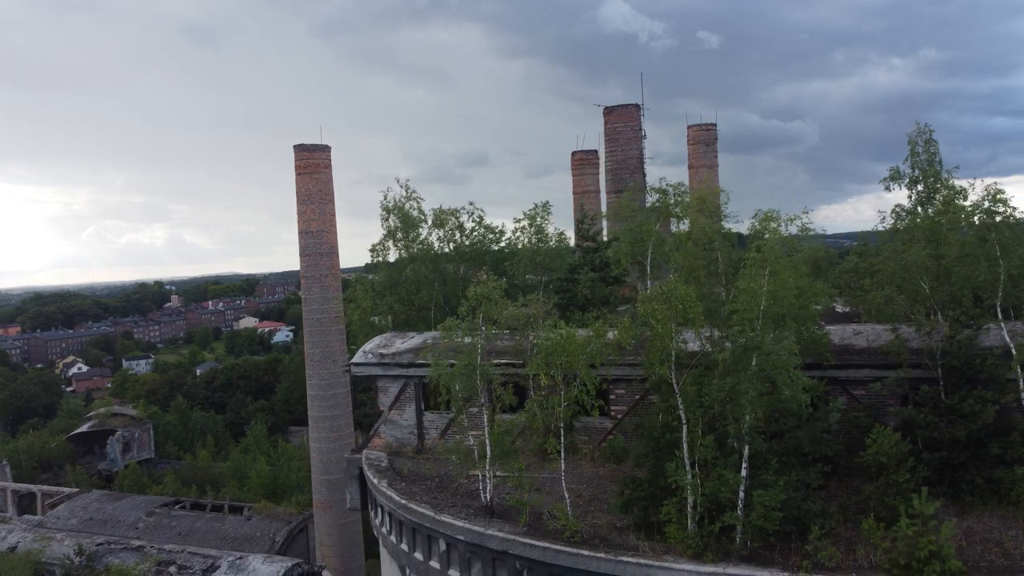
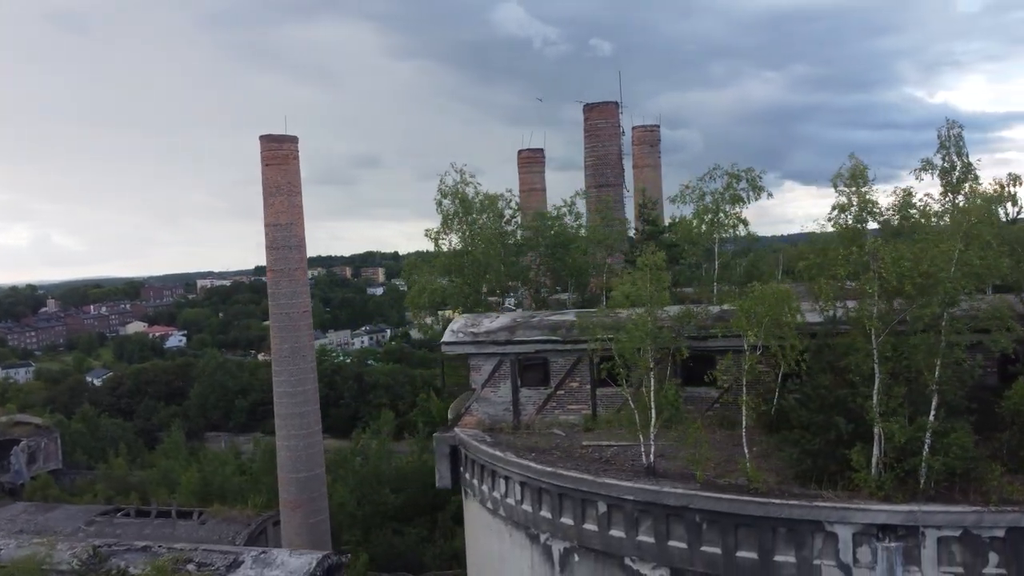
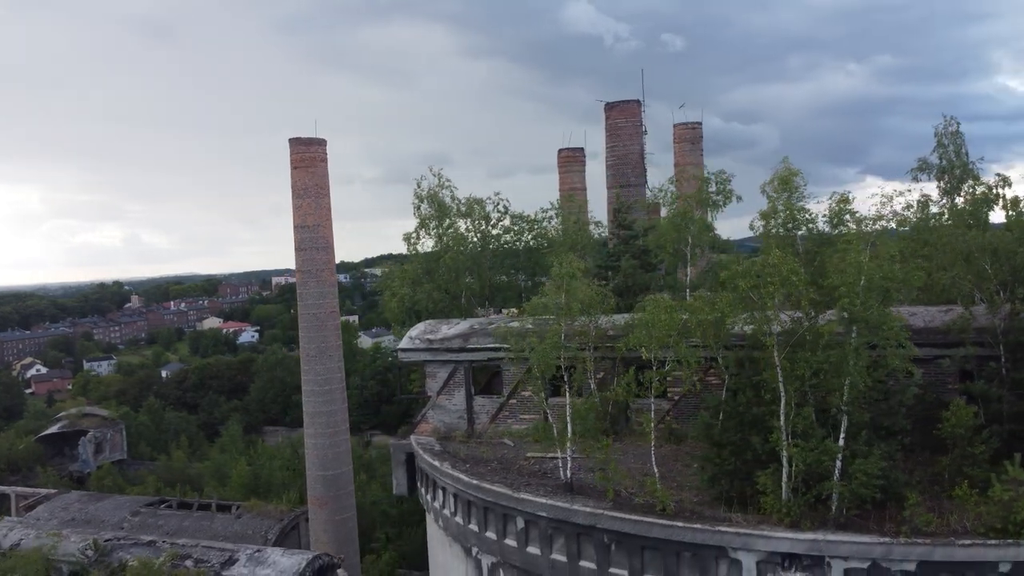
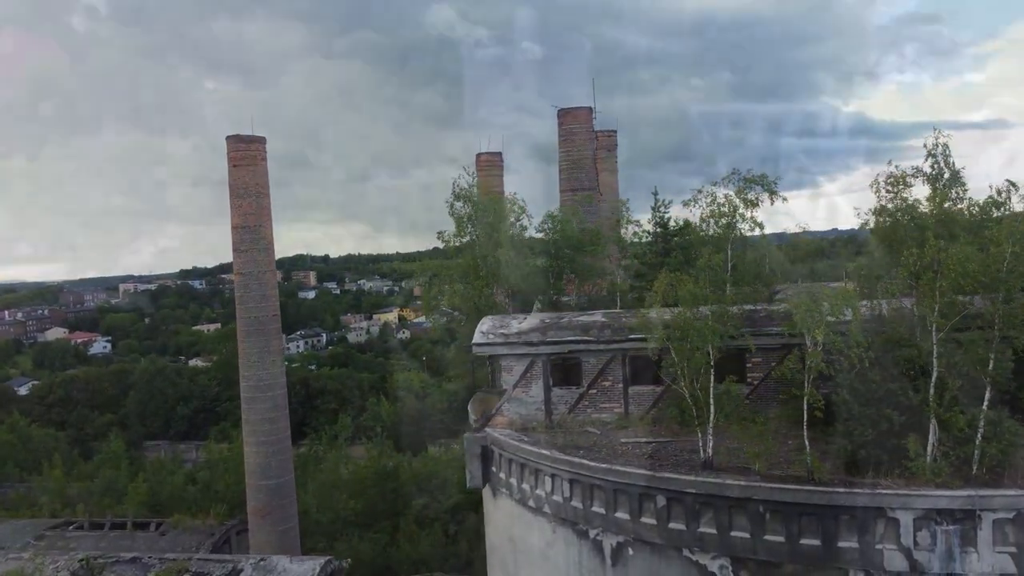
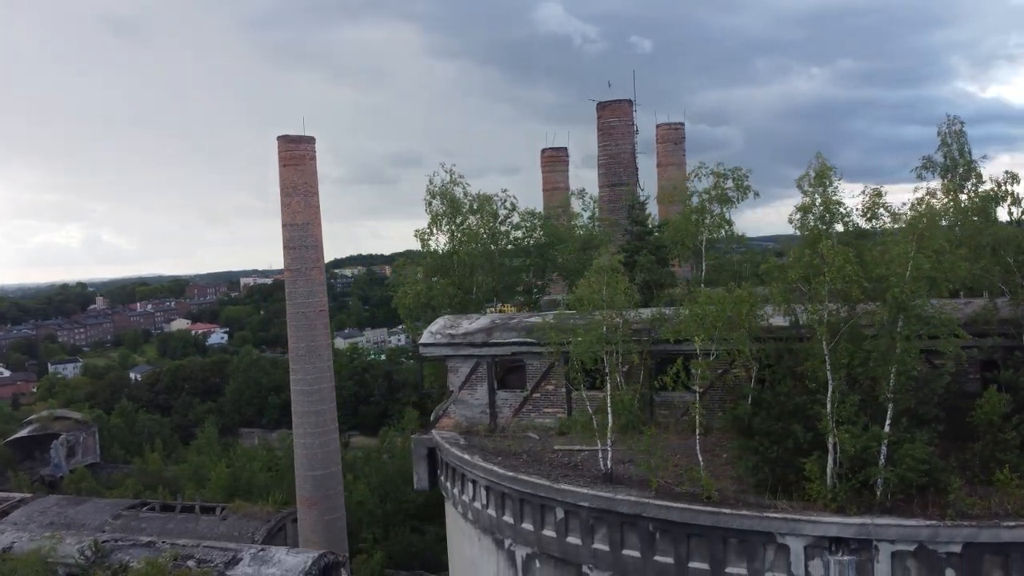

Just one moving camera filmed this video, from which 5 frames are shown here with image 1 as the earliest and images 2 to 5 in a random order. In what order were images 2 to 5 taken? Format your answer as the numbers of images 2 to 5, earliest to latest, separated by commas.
3, 5, 2, 4
